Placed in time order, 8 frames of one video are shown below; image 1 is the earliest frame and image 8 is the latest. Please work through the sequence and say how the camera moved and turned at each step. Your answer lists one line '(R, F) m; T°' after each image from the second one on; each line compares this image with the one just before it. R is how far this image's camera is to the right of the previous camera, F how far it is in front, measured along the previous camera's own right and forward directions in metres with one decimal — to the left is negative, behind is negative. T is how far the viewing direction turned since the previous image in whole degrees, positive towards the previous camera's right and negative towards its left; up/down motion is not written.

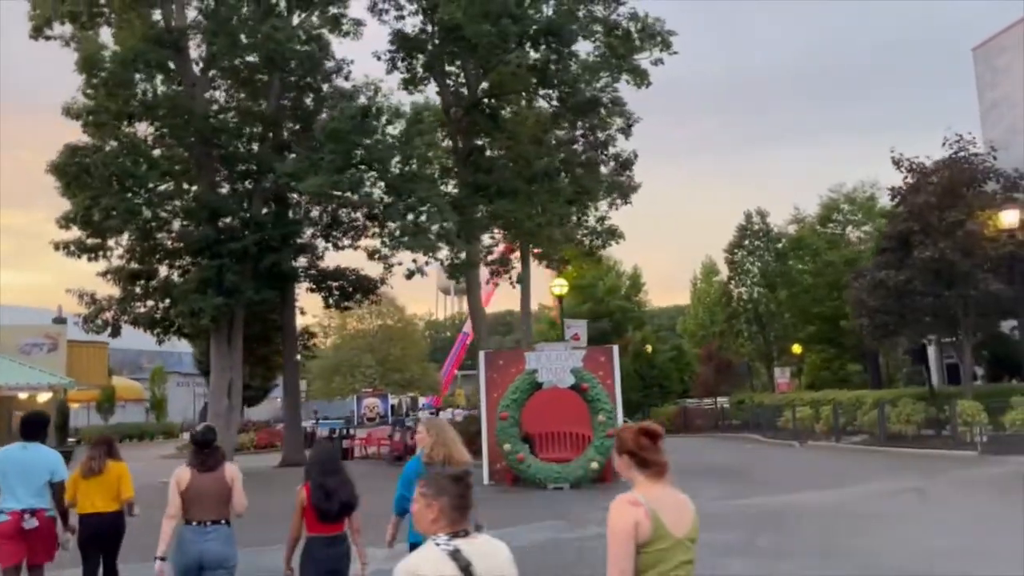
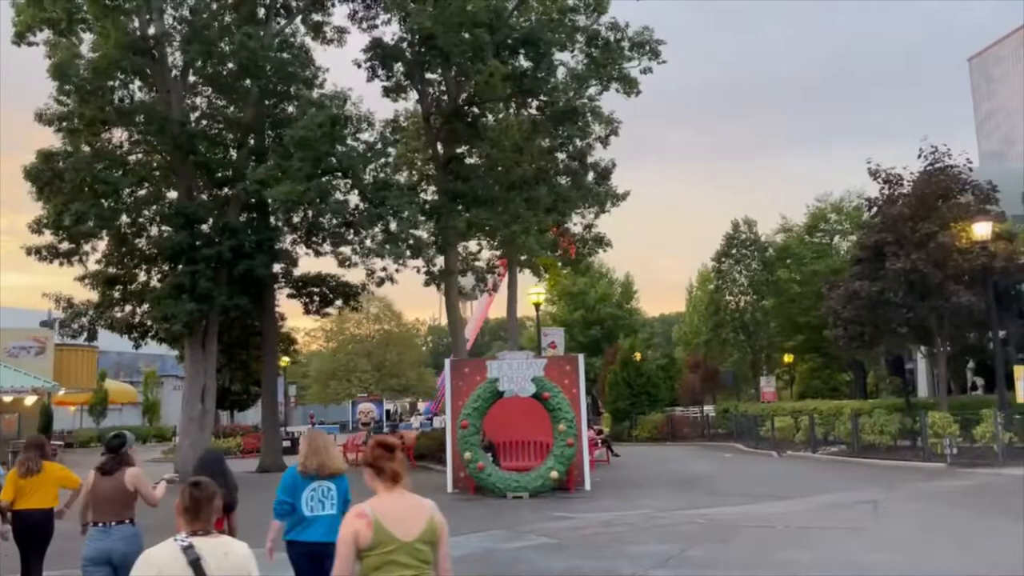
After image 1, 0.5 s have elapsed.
(+0.9, -0.1) m; -1°
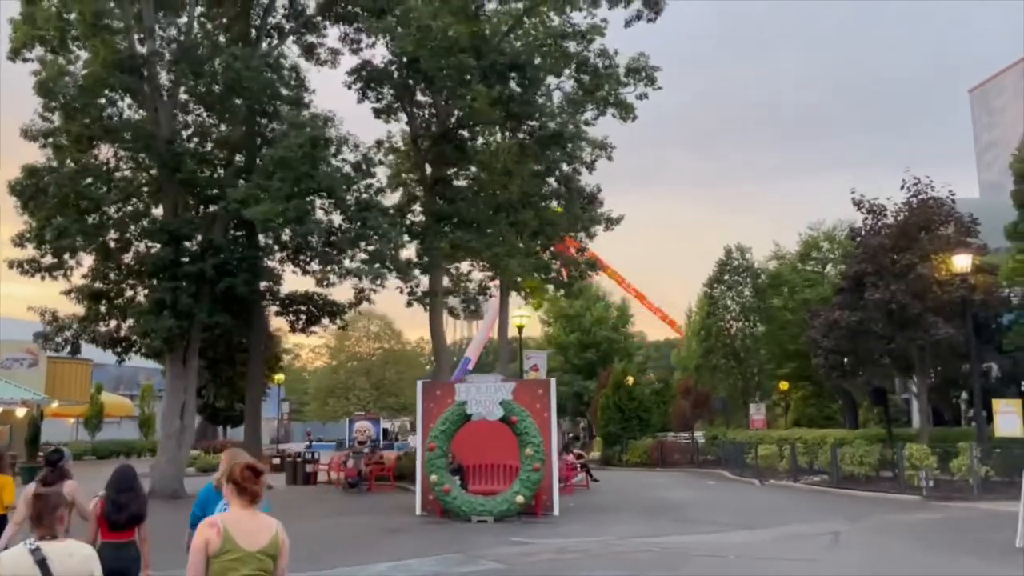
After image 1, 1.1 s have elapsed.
(+0.8, -0.1) m; -1°
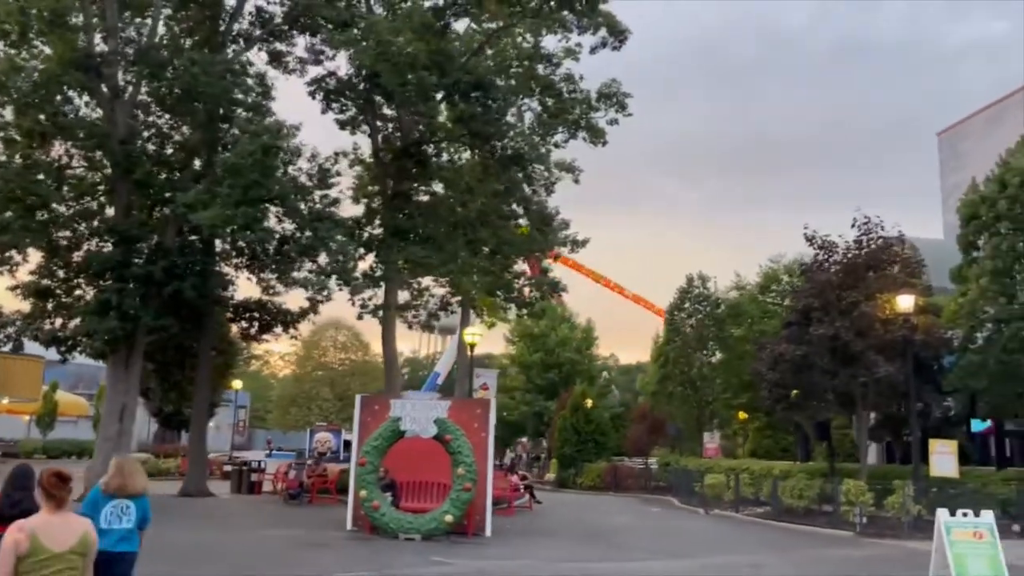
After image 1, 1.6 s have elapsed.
(+0.8, 0.0) m; +1°
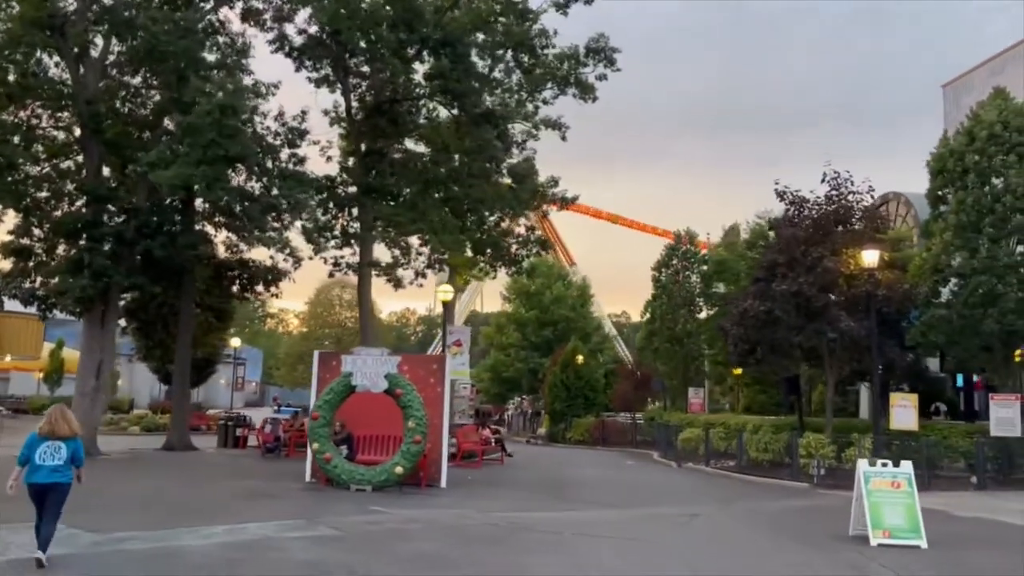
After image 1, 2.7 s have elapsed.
(+1.6, -0.3) m; -2°
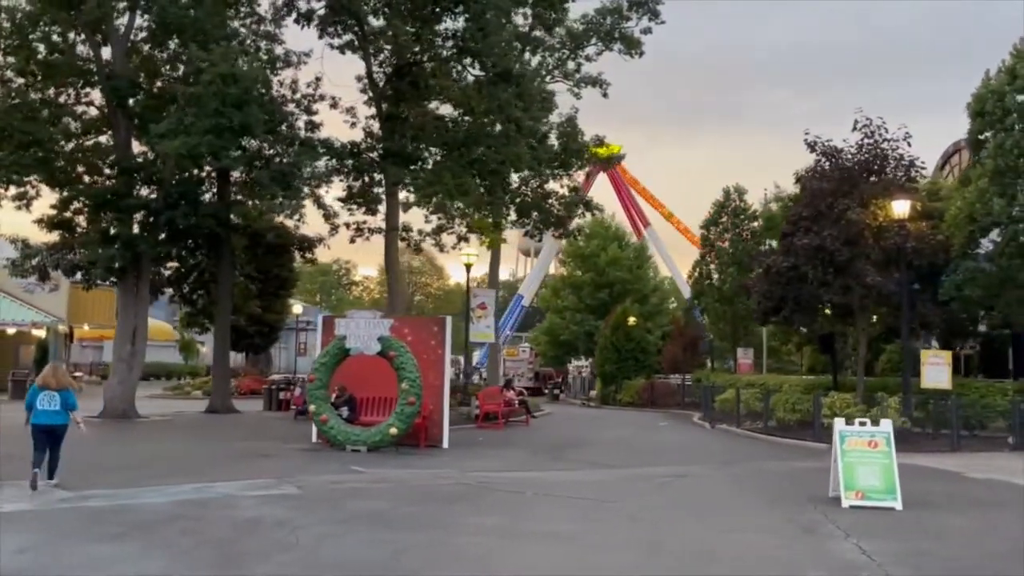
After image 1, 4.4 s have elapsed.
(+2.2, +0.3) m; -6°
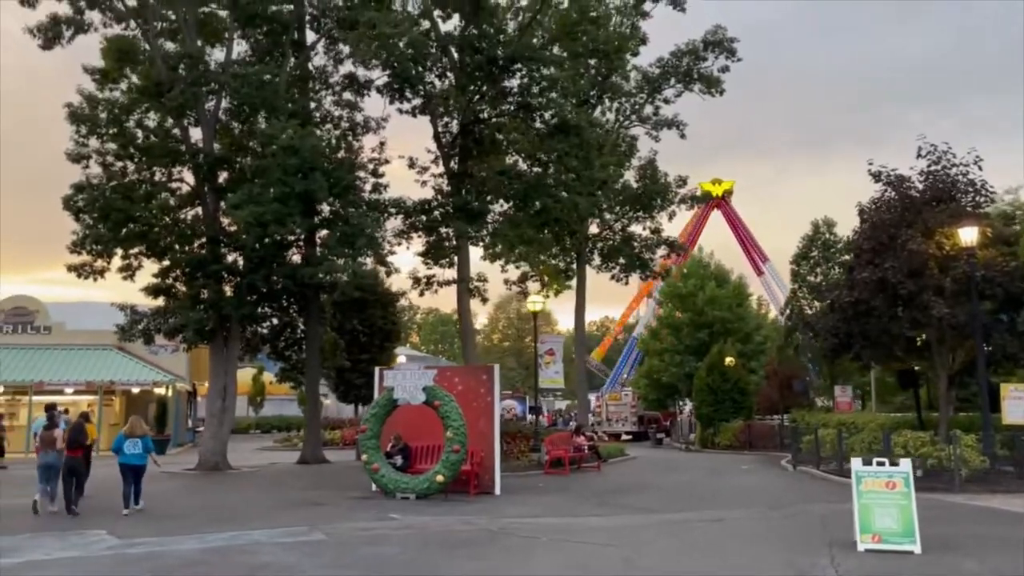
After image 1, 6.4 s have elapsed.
(+2.1, -0.2) m; -8°
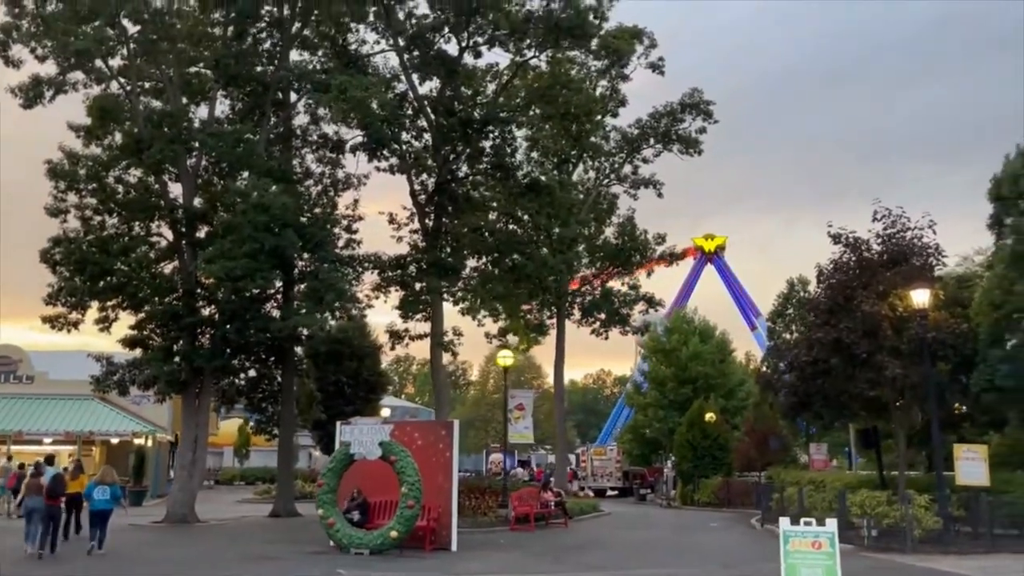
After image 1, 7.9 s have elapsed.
(+1.1, -0.5) m; 0°
